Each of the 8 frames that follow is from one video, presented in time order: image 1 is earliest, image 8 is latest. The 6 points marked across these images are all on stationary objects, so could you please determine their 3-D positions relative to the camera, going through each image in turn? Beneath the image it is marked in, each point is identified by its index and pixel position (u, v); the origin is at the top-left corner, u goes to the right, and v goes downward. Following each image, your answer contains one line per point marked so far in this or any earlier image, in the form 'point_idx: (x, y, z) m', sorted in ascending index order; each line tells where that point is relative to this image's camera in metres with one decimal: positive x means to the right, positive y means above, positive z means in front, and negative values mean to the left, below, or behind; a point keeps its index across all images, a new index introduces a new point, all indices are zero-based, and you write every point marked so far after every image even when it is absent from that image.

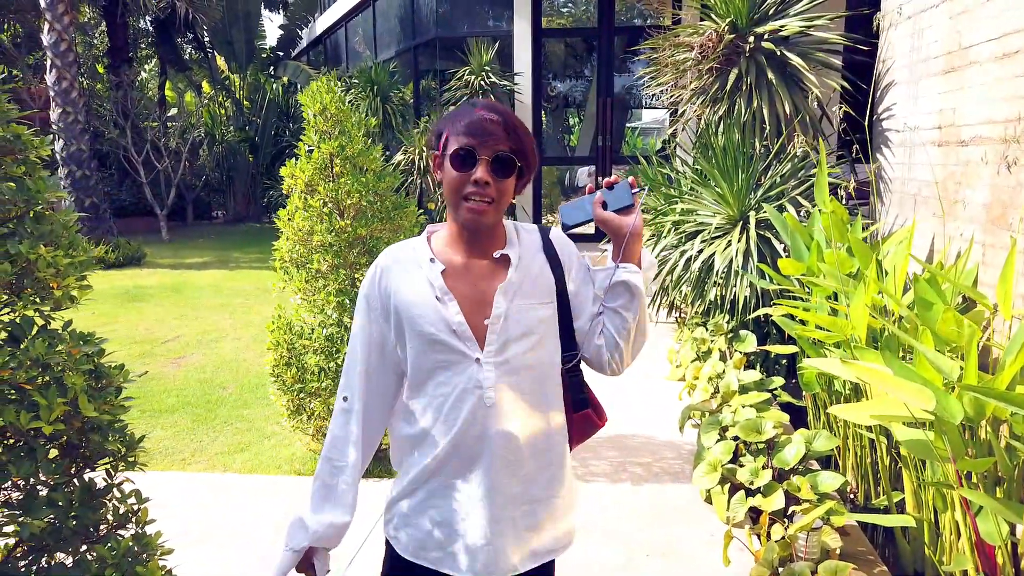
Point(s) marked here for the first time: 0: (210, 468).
0: (-1.4, -0.9, +3.7) m
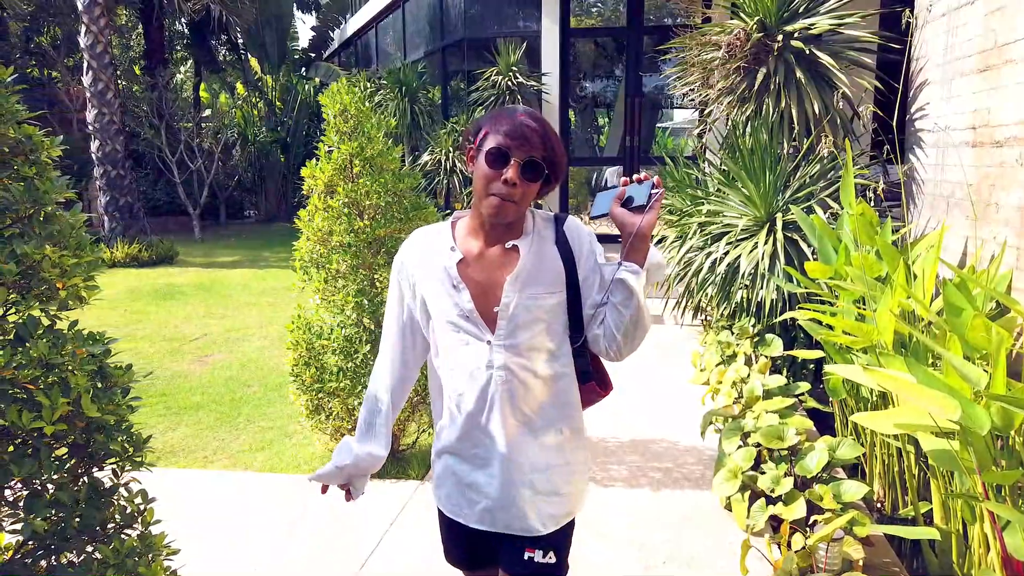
0: (-1.3, -0.9, +3.7) m
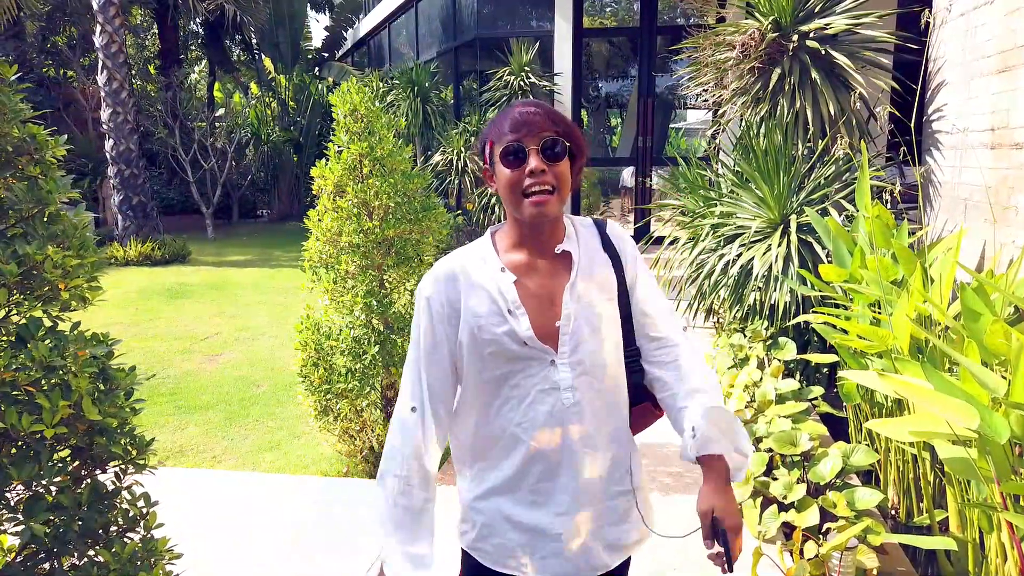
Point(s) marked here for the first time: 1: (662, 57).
0: (-1.3, -0.9, +3.7) m
1: (+1.8, +2.8, +9.5) m
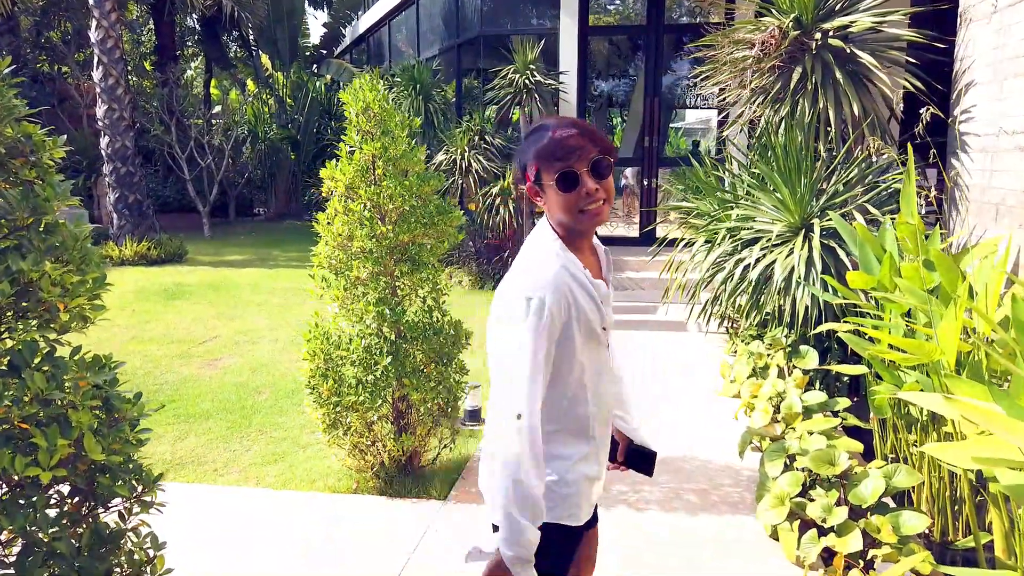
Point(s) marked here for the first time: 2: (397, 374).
0: (-1.2, -0.9, +3.5) m
1: (+1.9, +2.8, +9.4) m
2: (-0.5, -0.3, +3.1) m
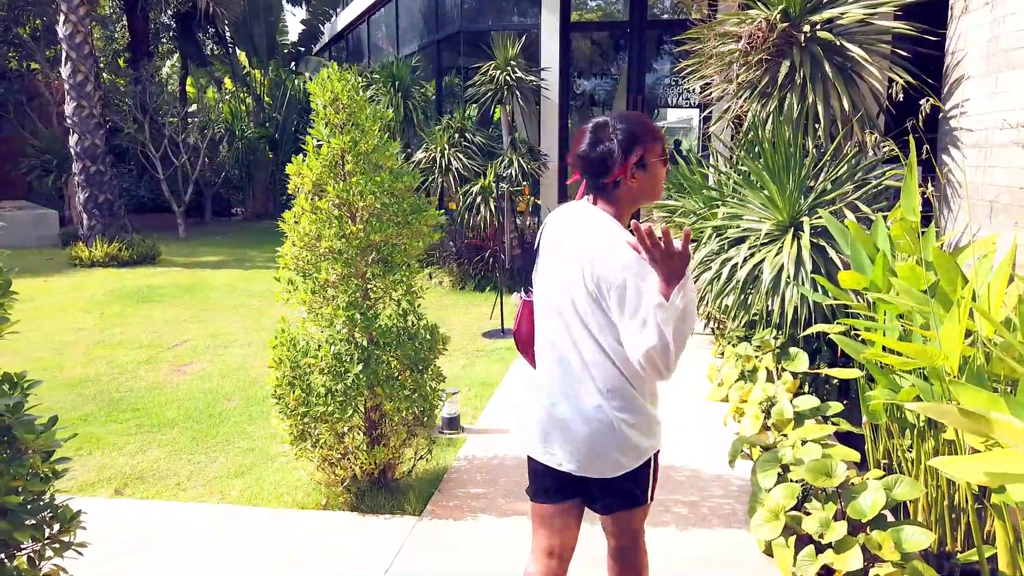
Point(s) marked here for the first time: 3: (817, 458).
0: (-1.3, -0.9, +3.3) m
1: (+1.6, +2.8, +9.2) m
2: (-0.5, -0.4, +2.9) m
3: (+1.1, -0.6, +2.7) m
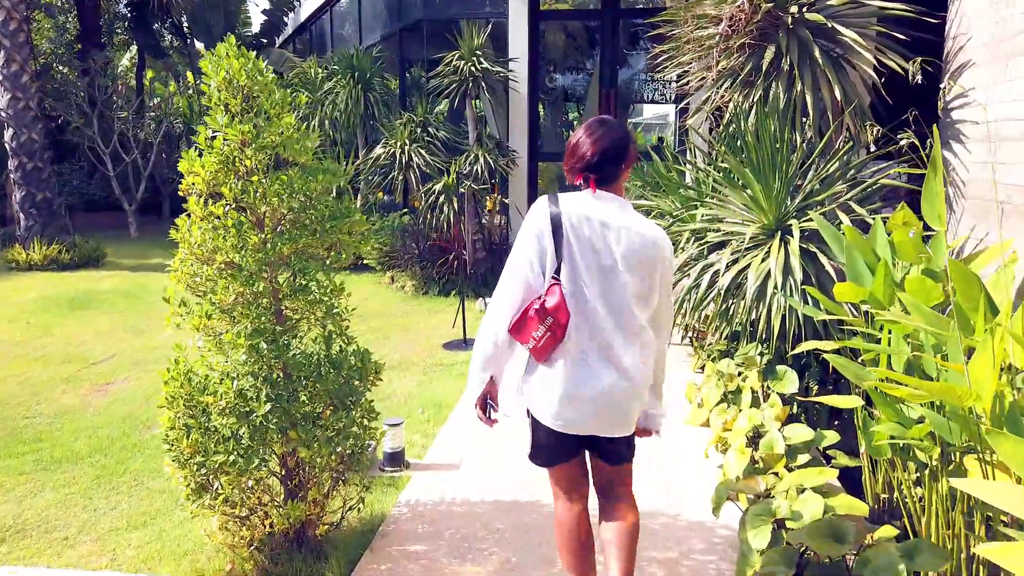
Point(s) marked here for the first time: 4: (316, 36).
0: (-1.5, -1.0, +2.8) m
1: (+1.3, +2.8, +8.8) m
2: (-0.7, -0.4, +2.4) m
3: (+0.9, -0.7, +2.3) m
4: (-3.7, +4.8, +14.9) m
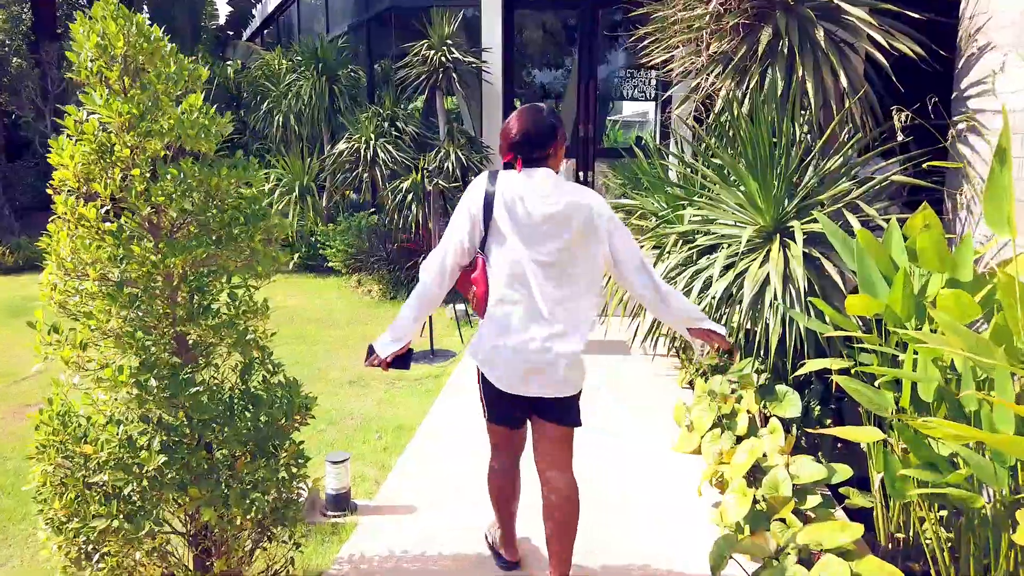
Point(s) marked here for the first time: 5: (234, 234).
0: (-1.6, -1.0, +2.3) m
1: (+1.0, +2.7, +8.3) m
2: (-0.8, -0.5, +1.9) m
3: (+0.8, -0.7, +1.8) m
4: (-4.2, +4.8, +14.3) m
5: (-0.7, +0.1, +2.0) m
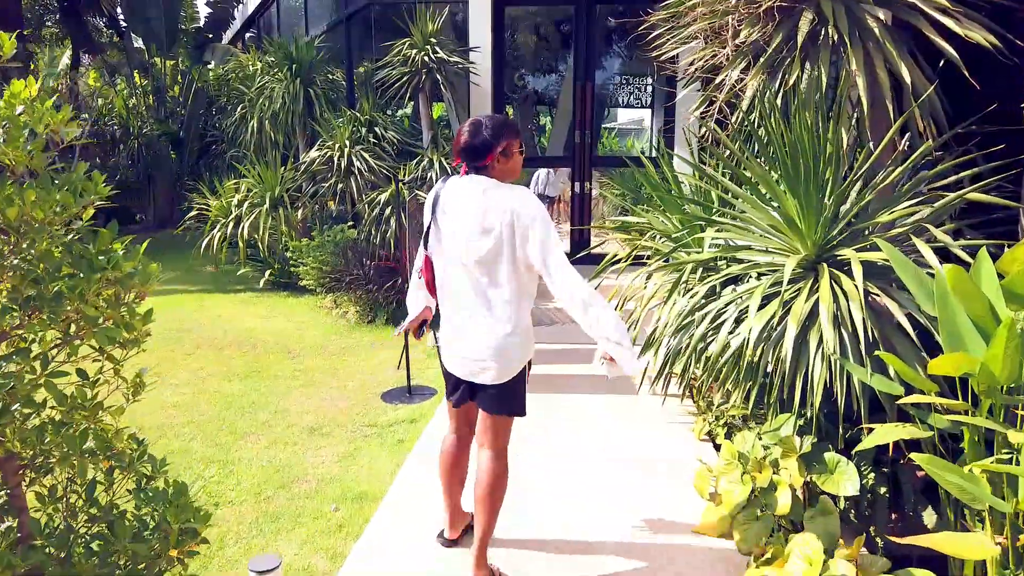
0: (-1.7, -1.2, +1.6) m
1: (+0.9, +2.5, +7.7) m
2: (-0.9, -0.6, +1.3) m
3: (+0.7, -0.8, +1.2) m
4: (-4.3, +4.5, +13.7) m
5: (-0.7, 0.0, +1.3) m
